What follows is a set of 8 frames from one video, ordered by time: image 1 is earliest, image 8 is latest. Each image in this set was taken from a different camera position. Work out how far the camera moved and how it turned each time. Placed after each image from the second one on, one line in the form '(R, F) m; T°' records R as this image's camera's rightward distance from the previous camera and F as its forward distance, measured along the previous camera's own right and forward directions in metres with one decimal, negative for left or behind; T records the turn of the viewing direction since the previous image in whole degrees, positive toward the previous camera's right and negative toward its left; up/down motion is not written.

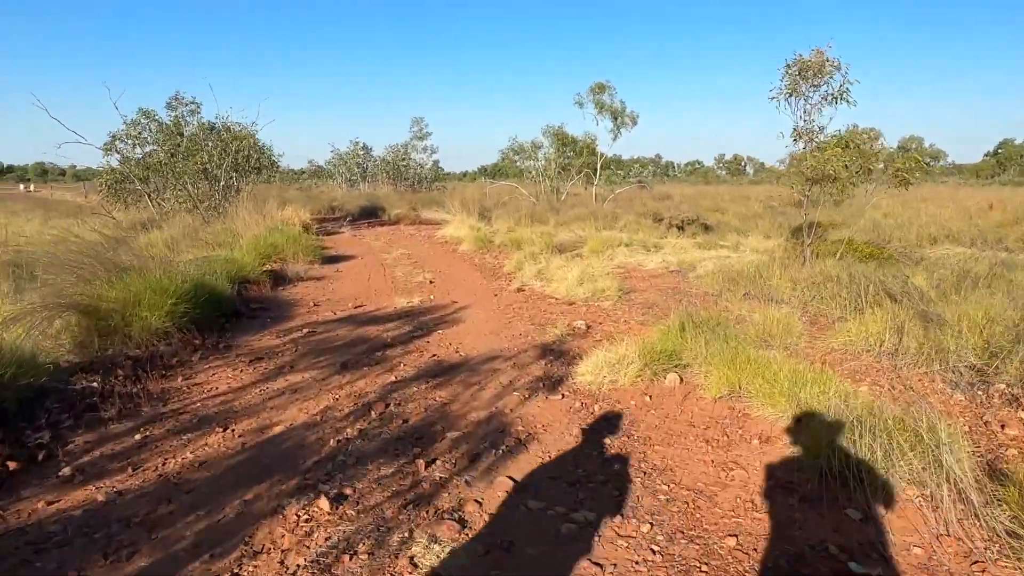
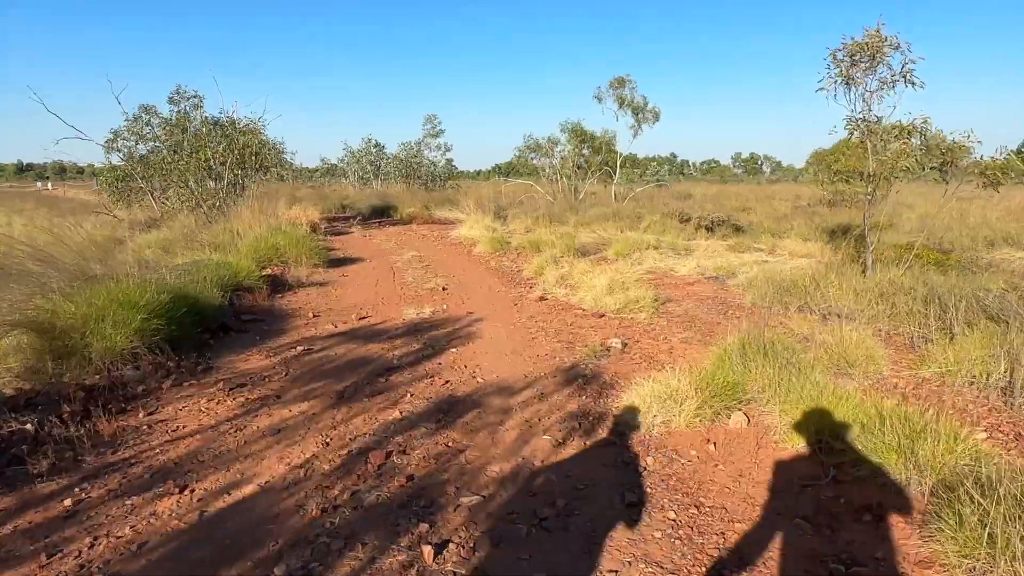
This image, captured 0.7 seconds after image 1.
(-0.1, +0.8) m; -1°
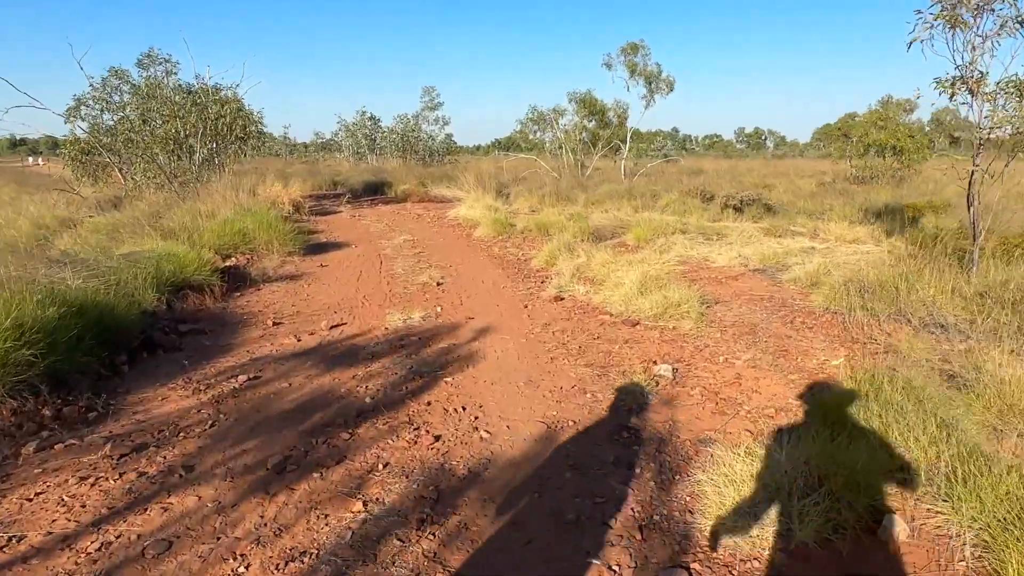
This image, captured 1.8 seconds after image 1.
(-0.1, +1.4) m; 0°
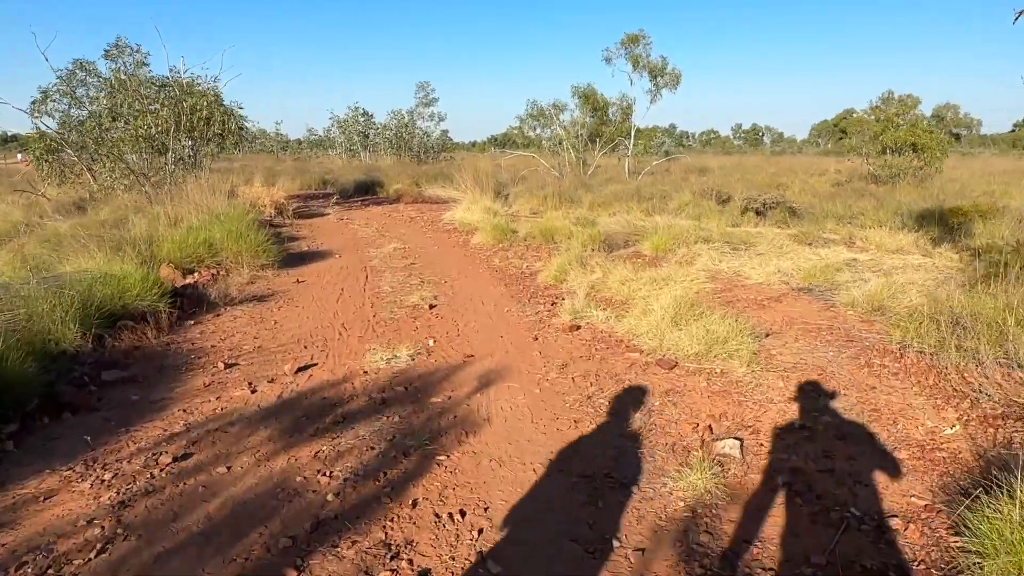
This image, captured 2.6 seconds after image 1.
(-0.1, +1.0) m; 0°
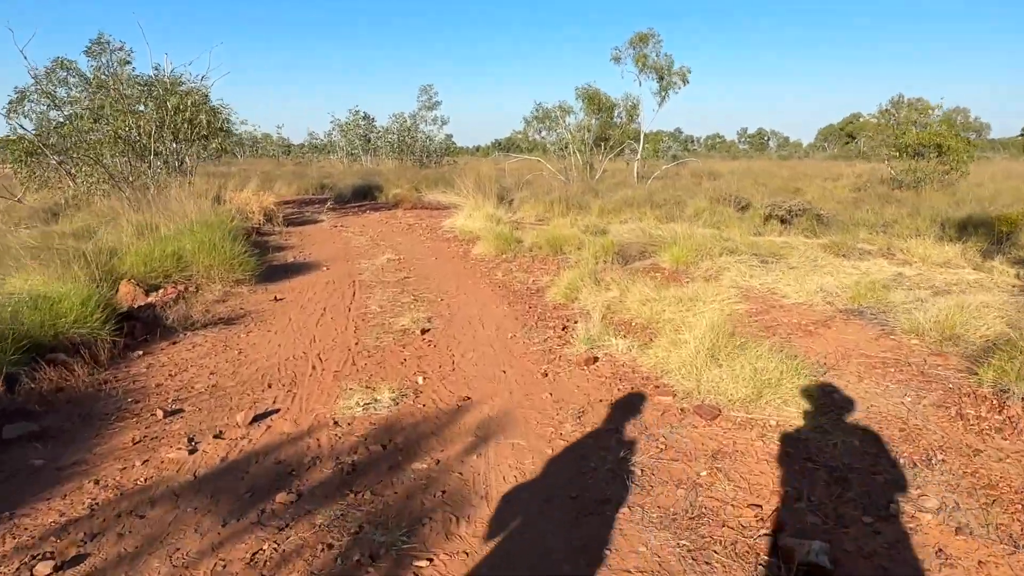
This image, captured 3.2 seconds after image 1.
(0.0, +0.8) m; 0°
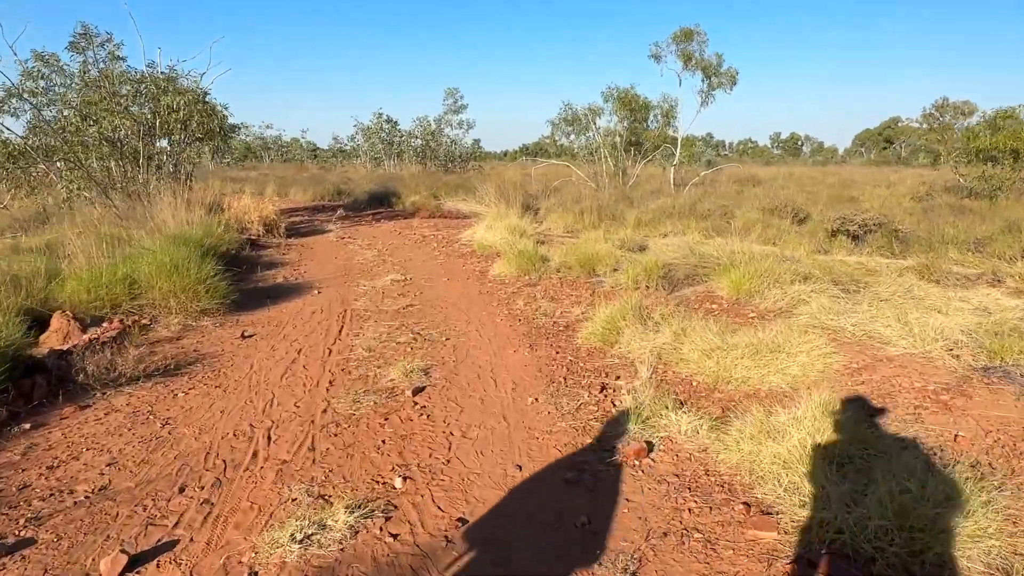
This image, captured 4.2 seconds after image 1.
(0.0, +1.3) m; -2°
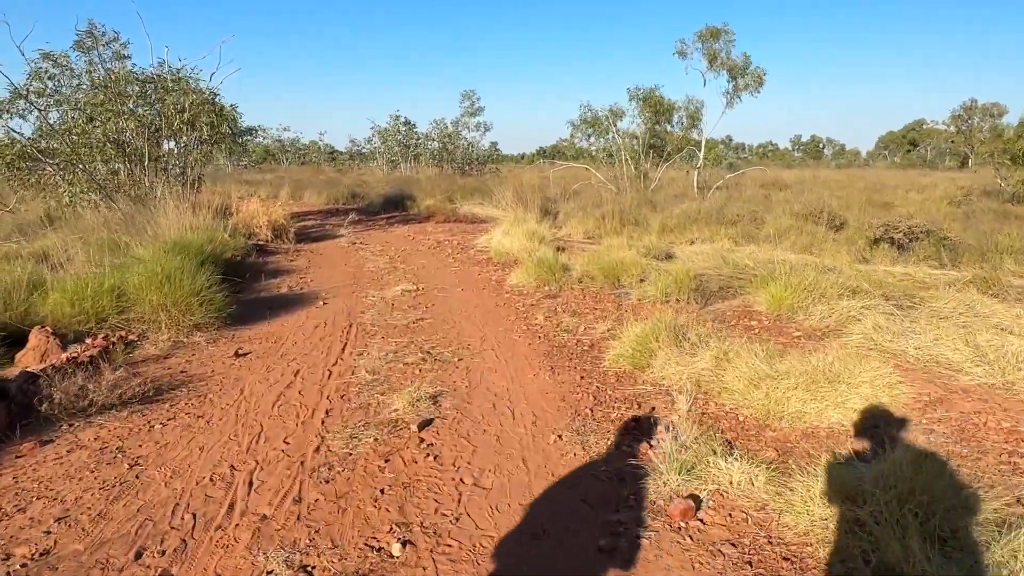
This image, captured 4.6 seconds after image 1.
(0.0, +0.5) m; -1°
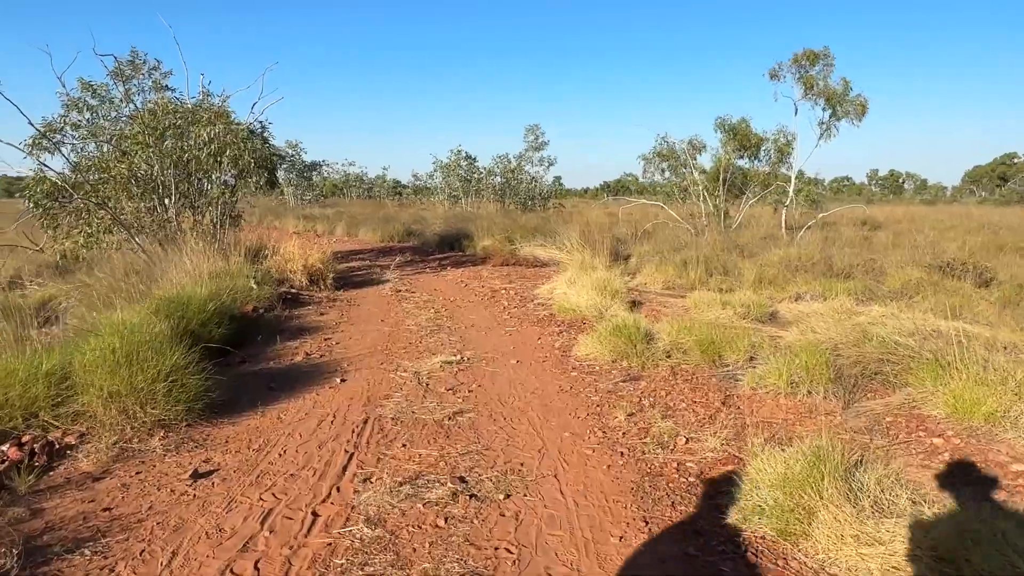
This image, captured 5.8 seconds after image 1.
(-0.1, +1.4) m; -5°
